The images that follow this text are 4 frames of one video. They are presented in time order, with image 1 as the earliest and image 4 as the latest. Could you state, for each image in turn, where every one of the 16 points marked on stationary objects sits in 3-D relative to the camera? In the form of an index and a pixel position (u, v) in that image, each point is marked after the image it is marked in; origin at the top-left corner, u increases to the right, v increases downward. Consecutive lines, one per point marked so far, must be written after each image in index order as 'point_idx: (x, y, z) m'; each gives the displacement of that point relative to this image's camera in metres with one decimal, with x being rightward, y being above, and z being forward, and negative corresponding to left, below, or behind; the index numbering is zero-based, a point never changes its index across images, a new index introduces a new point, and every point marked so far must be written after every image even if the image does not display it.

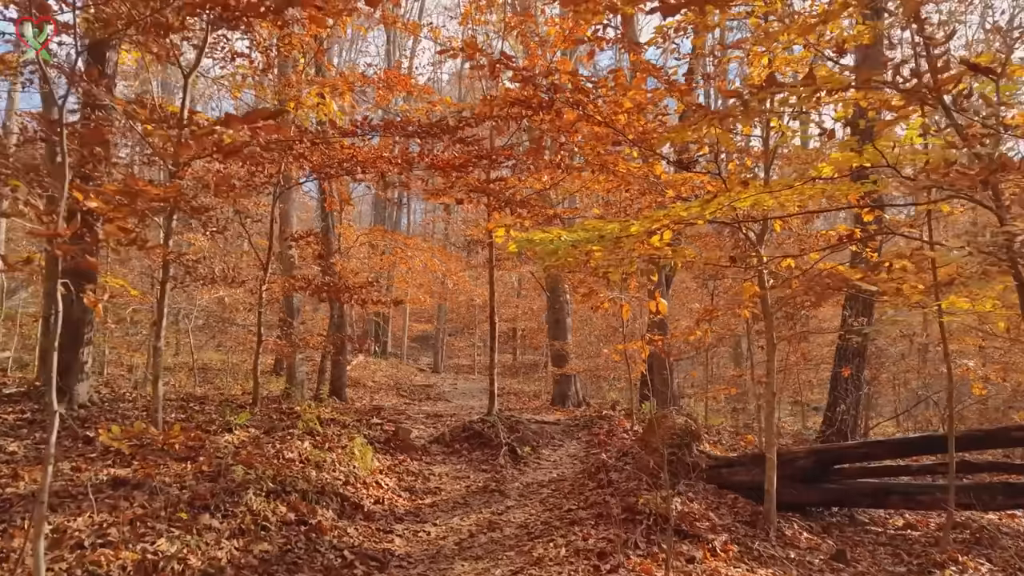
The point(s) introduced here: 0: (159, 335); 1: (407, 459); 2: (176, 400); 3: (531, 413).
0: (-4.0, -0.5, +6.6) m
1: (-1.5, -2.5, +8.5) m
2: (-4.8, -1.6, +8.3) m
3: (+0.4, -2.7, +12.7) m
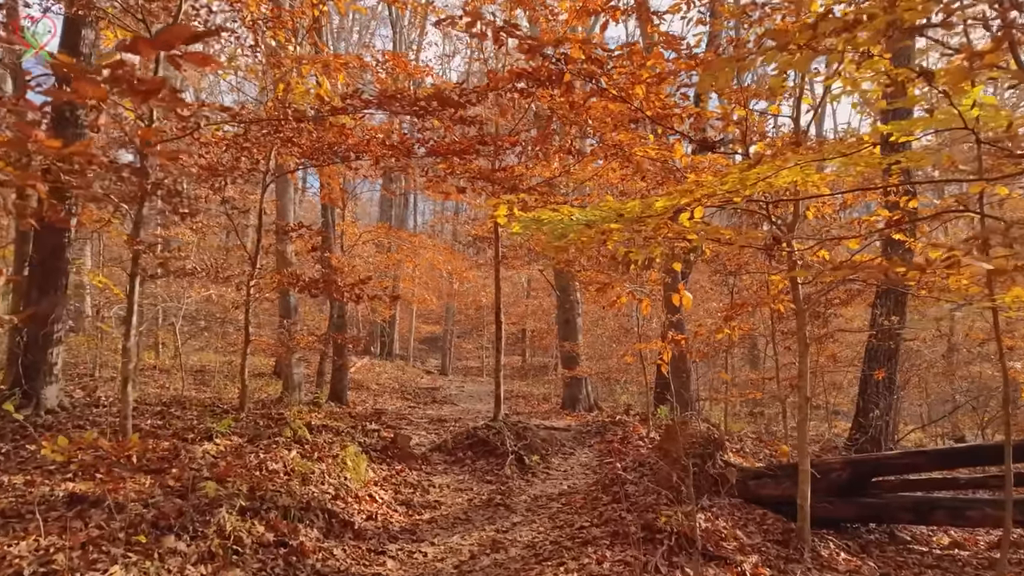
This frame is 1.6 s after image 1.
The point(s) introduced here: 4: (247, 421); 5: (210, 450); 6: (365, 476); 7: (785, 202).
0: (-3.9, -0.5, +6.0) m
1: (-1.4, -2.4, +7.9) m
2: (-4.7, -1.6, +7.7) m
3: (+0.6, -2.7, +12.0) m
4: (-3.4, -1.7, +7.4) m
5: (-3.2, -1.7, +6.3) m
6: (-1.8, -2.3, +7.1) m
7: (+3.1, +1.0, +6.6) m
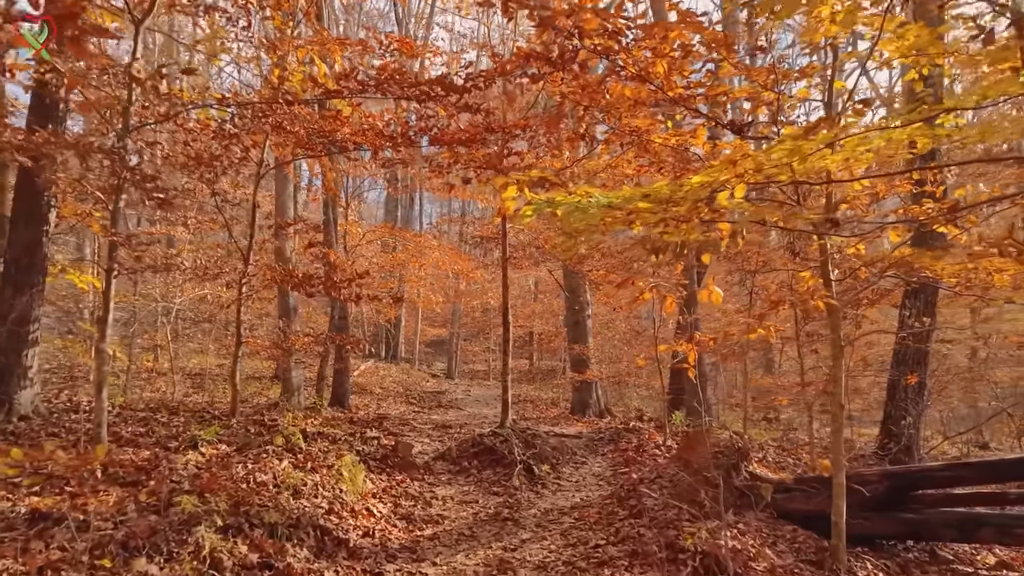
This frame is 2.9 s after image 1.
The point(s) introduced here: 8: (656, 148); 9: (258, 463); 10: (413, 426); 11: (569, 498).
0: (-3.8, -0.4, +5.5) m
1: (-1.3, -2.4, +7.4) m
2: (-4.6, -1.5, +7.2) m
3: (+0.7, -2.7, +11.5) m
4: (-3.3, -1.7, +6.9) m
5: (-3.1, -1.7, +5.8) m
6: (-1.7, -2.2, +6.6) m
7: (+3.2, +1.0, +6.1) m
8: (+1.6, +1.5, +6.4) m
9: (-2.6, -1.8, +6.1) m
10: (-1.8, -2.5, +10.7) m
11: (+0.7, -2.6, +7.3) m
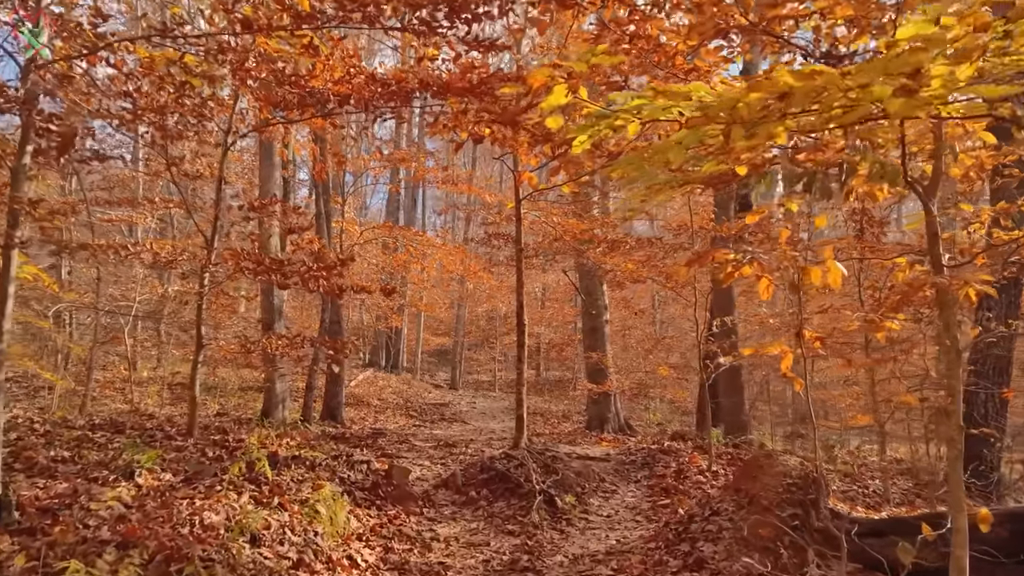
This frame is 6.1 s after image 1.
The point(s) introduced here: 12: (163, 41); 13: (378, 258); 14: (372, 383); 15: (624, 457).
0: (-3.6, -0.3, +4.2) m
1: (-1.1, -2.3, +6.0) m
2: (-4.4, -1.4, +5.9) m
3: (+0.9, -2.7, +10.1) m
4: (-3.1, -1.6, +5.6) m
5: (-3.0, -1.6, +4.4) m
6: (-1.5, -2.1, +5.2) m
7: (+3.4, +1.1, +4.7) m
8: (+1.8, +1.6, +5.1) m
9: (-2.4, -1.7, +4.7) m
10: (-1.6, -2.5, +9.3) m
11: (+0.9, -2.5, +5.9) m
12: (-2.8, +2.0, +4.7) m
13: (-3.3, +0.7, +14.1) m
14: (-4.1, -2.7, +17.1) m
15: (+1.6, -2.4, +8.3) m
